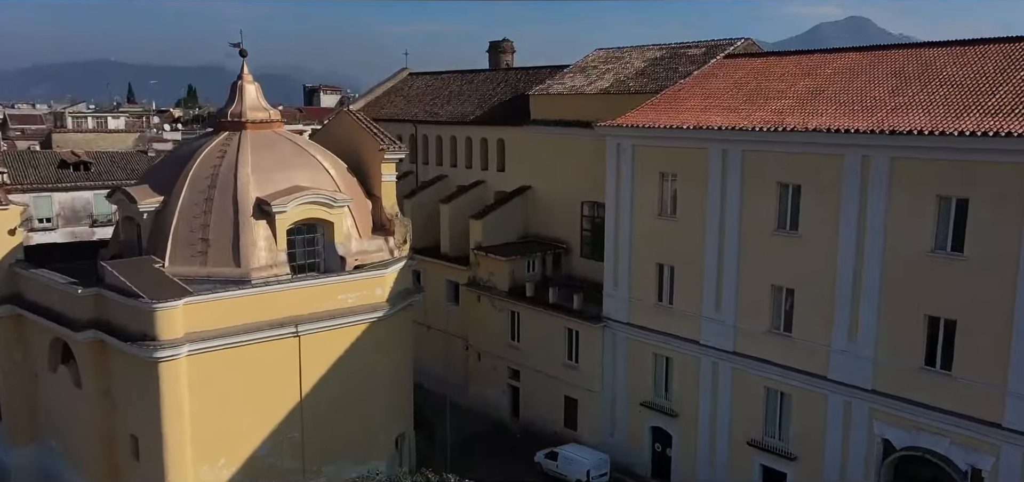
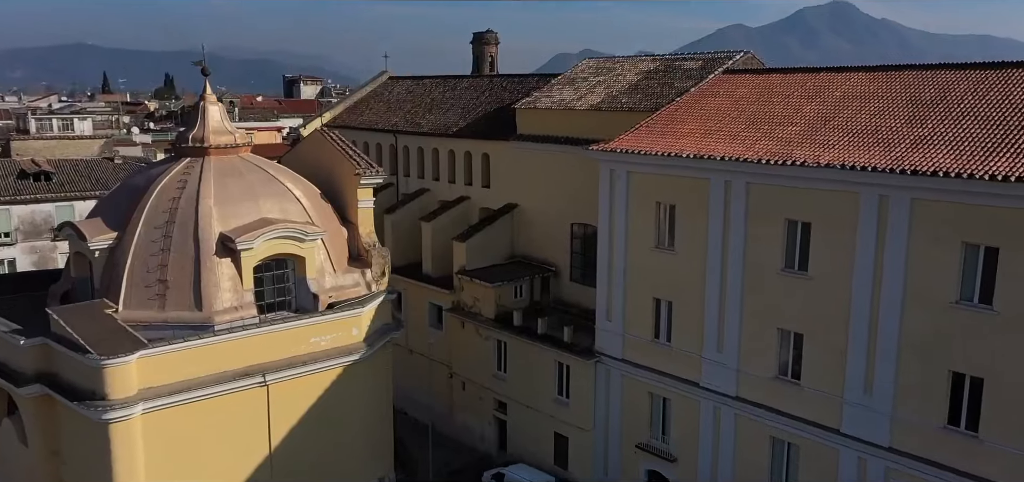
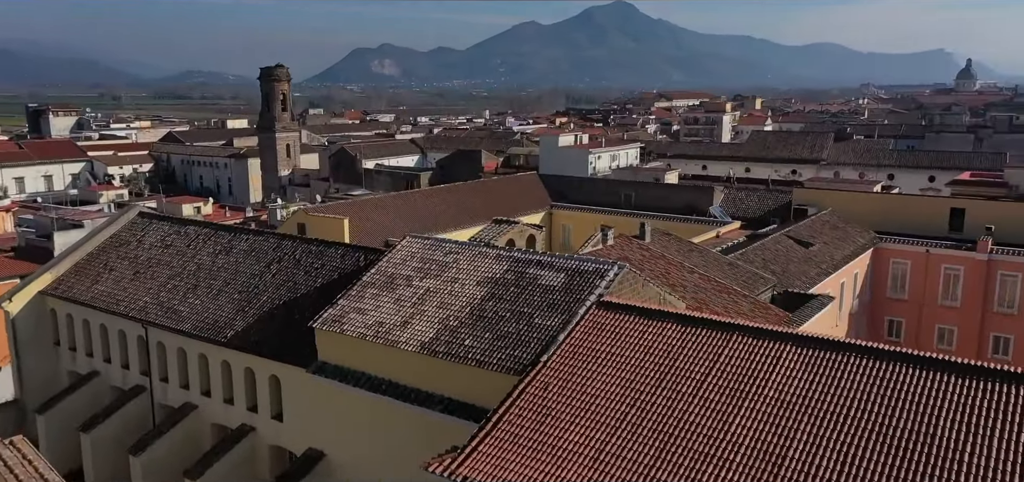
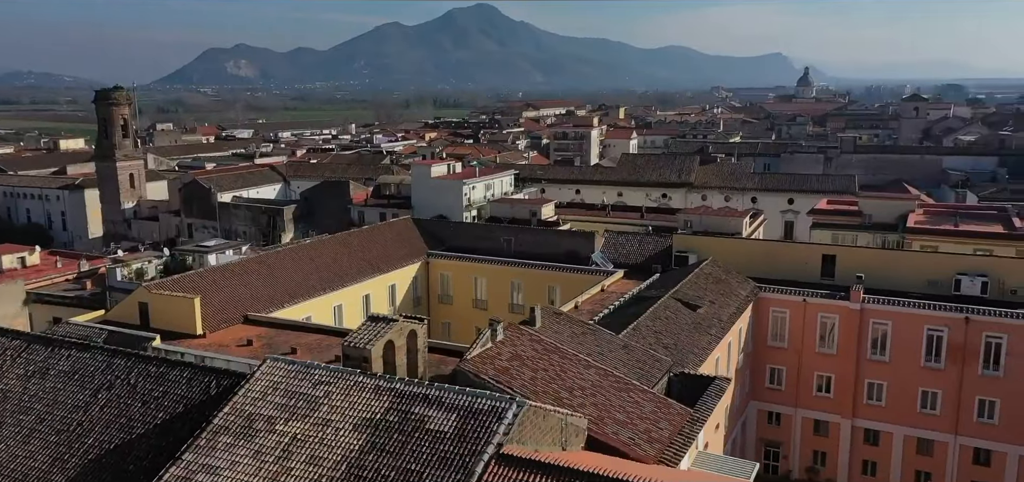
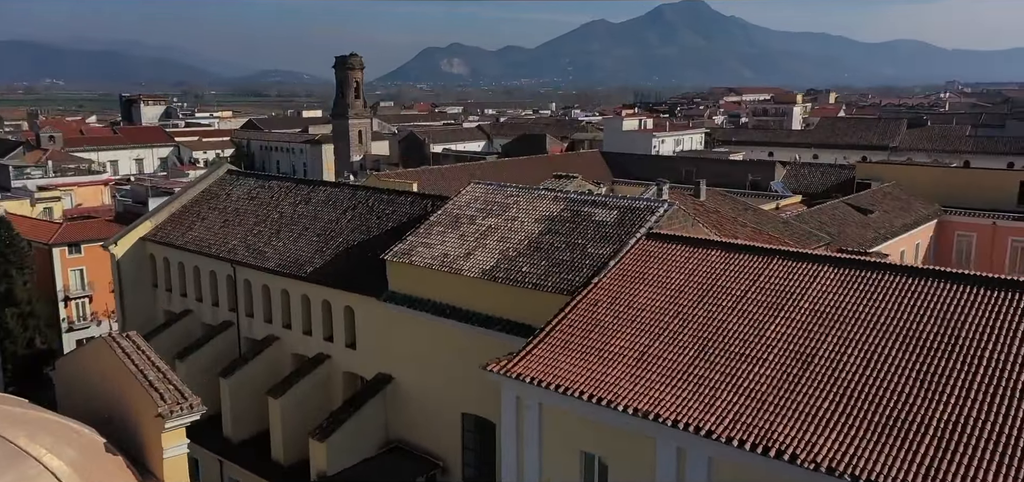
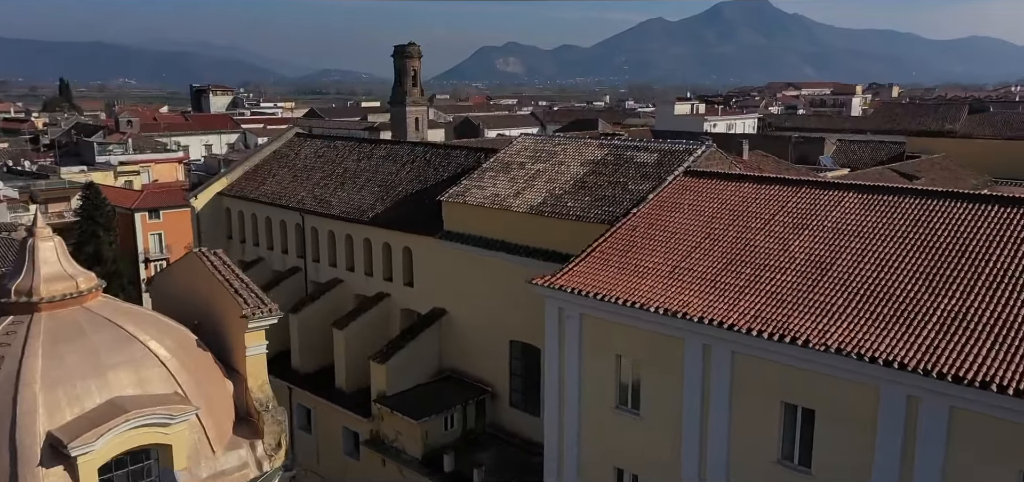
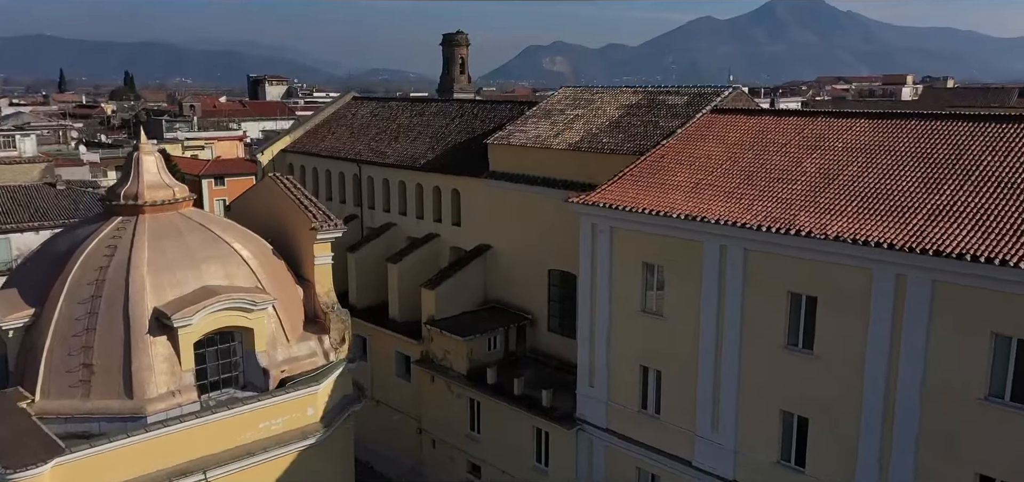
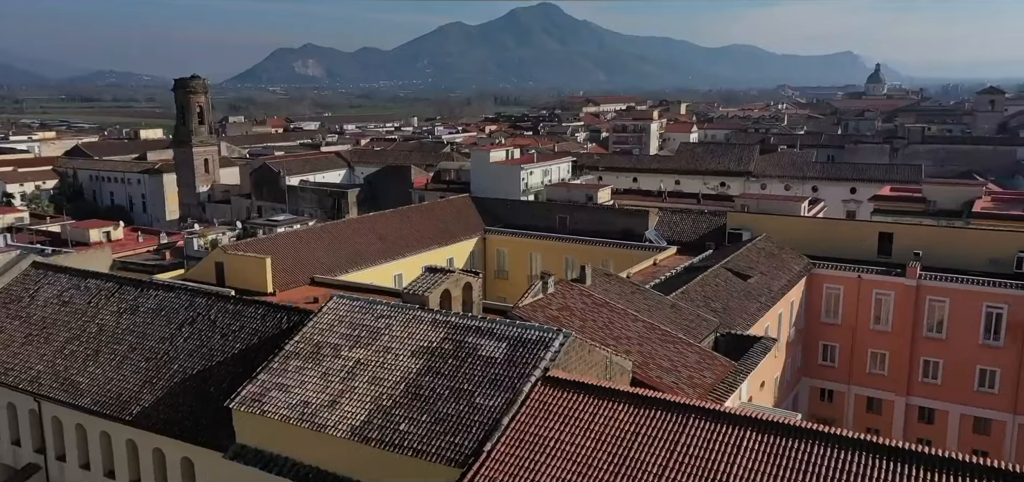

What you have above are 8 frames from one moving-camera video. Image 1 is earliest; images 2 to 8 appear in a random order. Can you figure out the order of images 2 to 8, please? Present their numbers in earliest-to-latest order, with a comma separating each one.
2, 7, 6, 5, 3, 8, 4
